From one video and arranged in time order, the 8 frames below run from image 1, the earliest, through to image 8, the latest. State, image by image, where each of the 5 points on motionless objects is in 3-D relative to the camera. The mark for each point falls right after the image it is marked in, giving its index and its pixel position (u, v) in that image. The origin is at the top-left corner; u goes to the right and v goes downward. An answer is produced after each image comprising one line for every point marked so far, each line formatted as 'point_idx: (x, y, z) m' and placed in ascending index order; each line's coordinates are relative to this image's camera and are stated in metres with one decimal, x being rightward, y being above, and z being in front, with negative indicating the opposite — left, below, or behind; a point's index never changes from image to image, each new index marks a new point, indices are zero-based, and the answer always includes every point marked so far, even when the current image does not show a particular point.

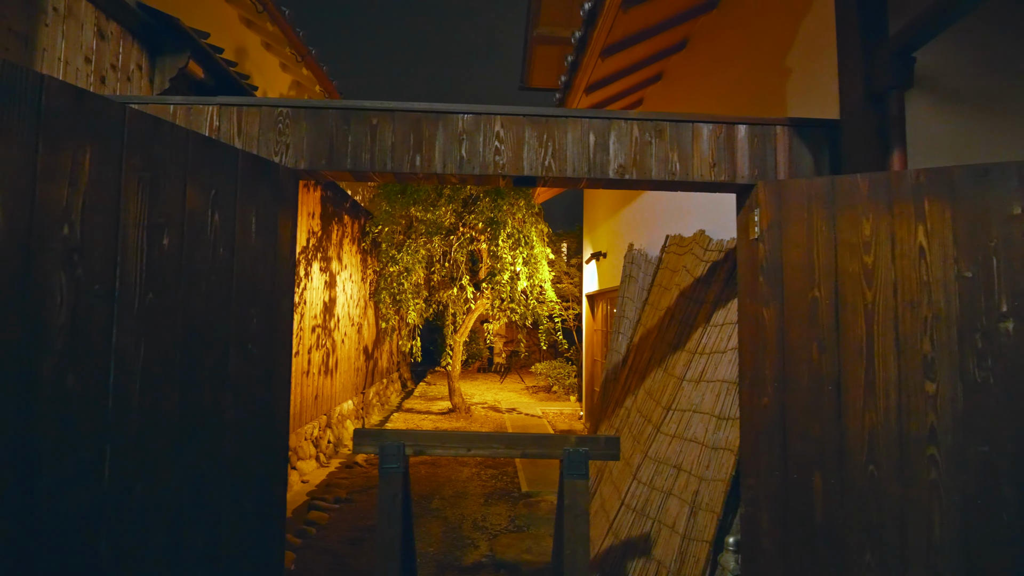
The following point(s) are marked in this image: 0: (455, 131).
0: (-0.3, +0.8, +2.5) m
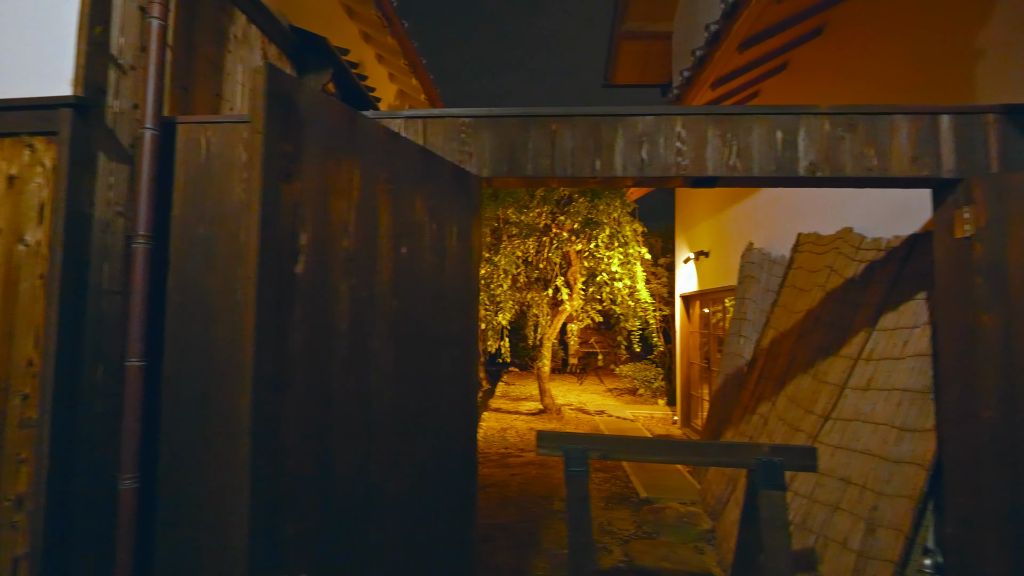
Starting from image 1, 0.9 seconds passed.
0: (+0.6, +0.8, +2.5) m
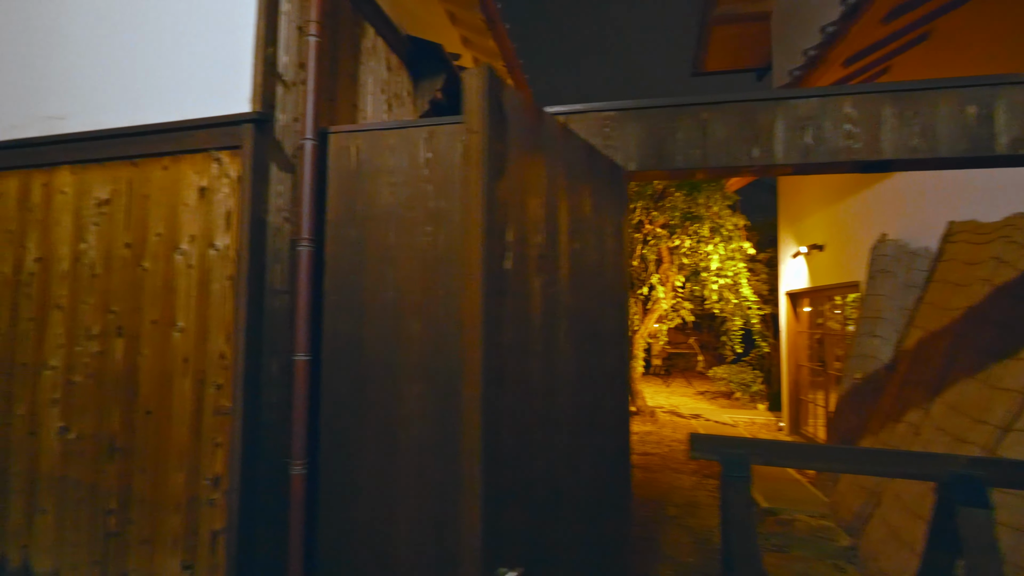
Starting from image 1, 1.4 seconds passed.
0: (+1.4, +0.8, +2.3) m
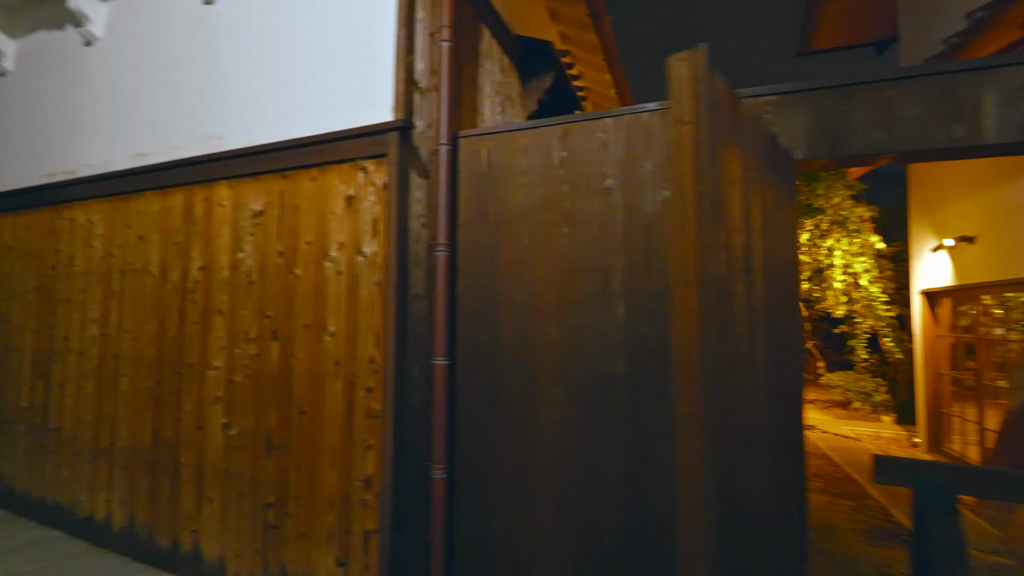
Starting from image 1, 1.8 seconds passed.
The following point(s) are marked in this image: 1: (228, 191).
0: (+2.1, +0.8, +1.9) m
1: (-1.8, +0.6, +2.9) m
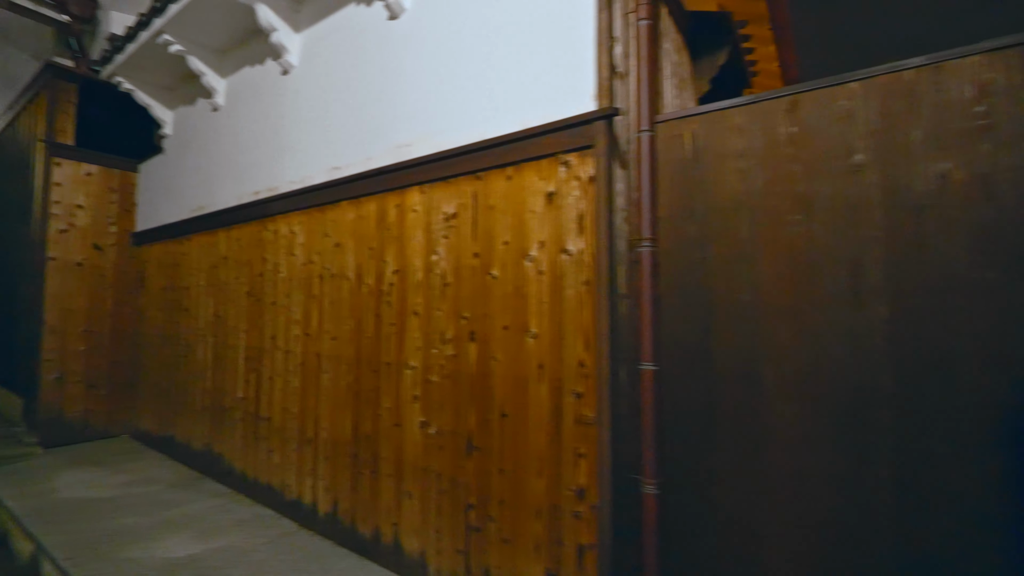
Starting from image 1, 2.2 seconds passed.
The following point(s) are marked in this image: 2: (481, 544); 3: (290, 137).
0: (+2.9, +0.9, +1.2) m
1: (-0.6, +0.6, +3.0) m
2: (-0.2, -1.4, +2.6) m
3: (-1.9, +1.3, +4.0) m
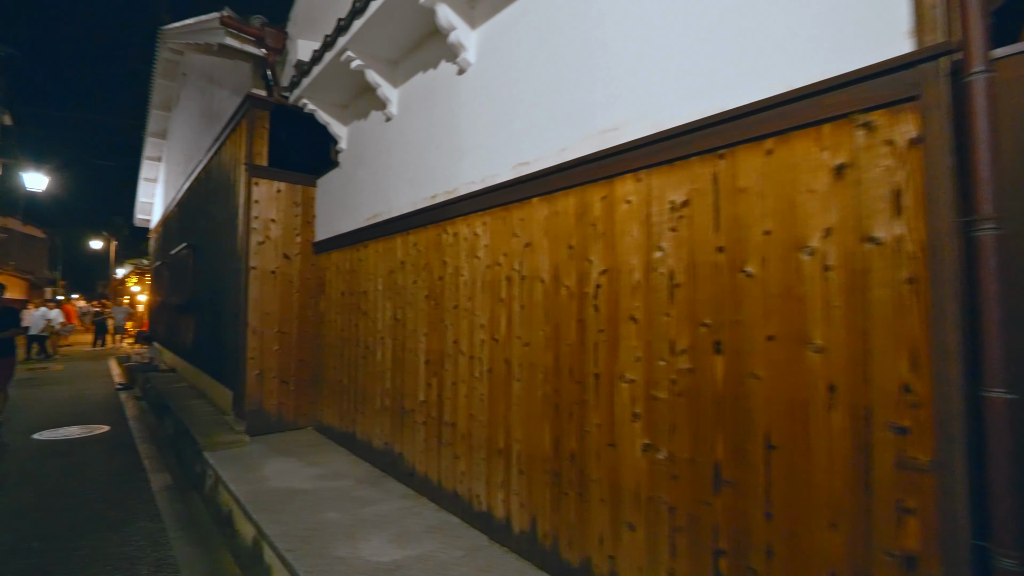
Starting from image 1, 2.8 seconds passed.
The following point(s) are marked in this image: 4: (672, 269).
0: (+3.7, +0.9, +0.1) m
1: (+0.7, +0.6, +2.6) m
2: (+1.0, -1.4, +2.1) m
3: (-0.3, +1.2, +3.9) m
4: (+0.8, +0.1, +2.4) m
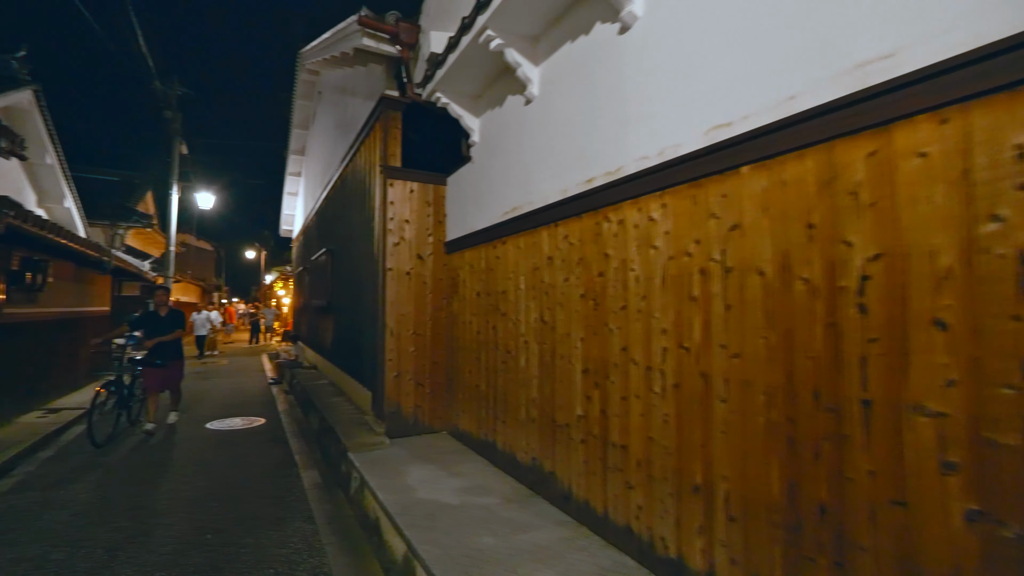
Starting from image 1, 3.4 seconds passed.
0: (+4.0, +1.0, -1.3) m
1: (+1.6, +0.6, +1.8) m
2: (+1.9, -1.4, +1.2) m
3: (+0.9, +1.3, +3.3) m
4: (+1.7, +0.1, +1.6) m
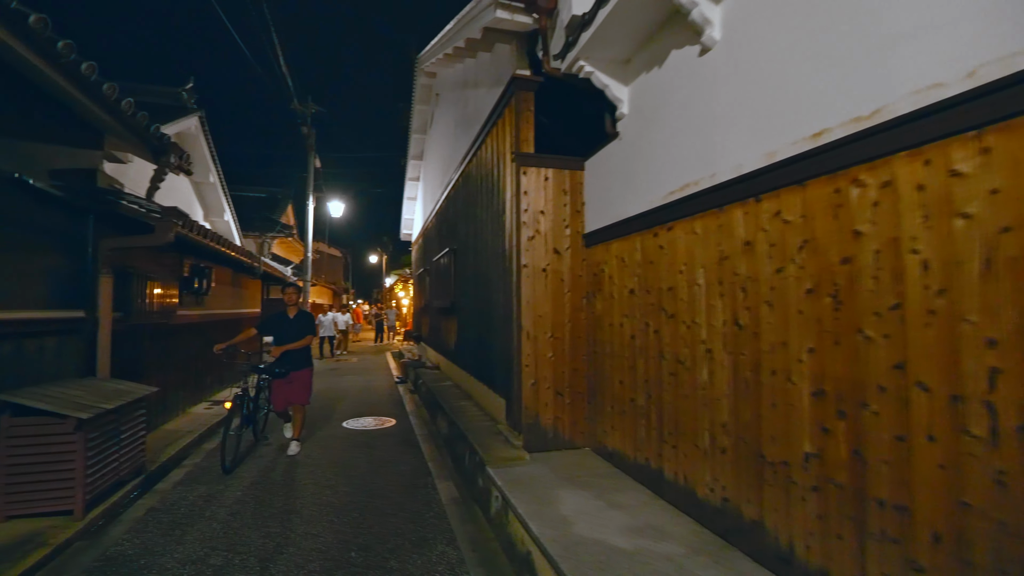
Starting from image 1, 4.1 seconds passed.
0: (+4.0, +1.1, -2.9) m
1: (+2.4, +0.7, +0.7) m
2: (+2.5, -1.3, +0.1) m
3: (+1.9, +1.3, +2.2) m
4: (+2.4, +0.2, +0.4) m
